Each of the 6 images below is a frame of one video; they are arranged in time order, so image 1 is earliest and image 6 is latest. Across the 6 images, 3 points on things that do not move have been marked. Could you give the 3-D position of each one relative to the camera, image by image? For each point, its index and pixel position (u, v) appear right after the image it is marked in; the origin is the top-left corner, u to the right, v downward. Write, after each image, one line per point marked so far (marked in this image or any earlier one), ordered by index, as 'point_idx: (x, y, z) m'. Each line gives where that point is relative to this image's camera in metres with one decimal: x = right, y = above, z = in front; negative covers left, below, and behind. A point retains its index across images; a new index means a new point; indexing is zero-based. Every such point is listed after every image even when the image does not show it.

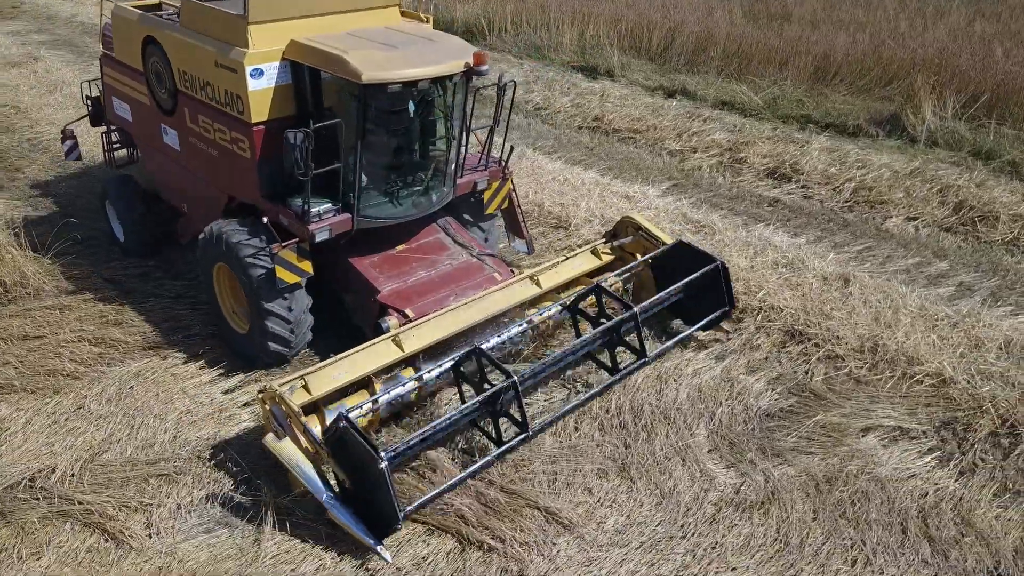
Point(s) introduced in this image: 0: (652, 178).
0: (+1.4, +1.1, +8.2) m
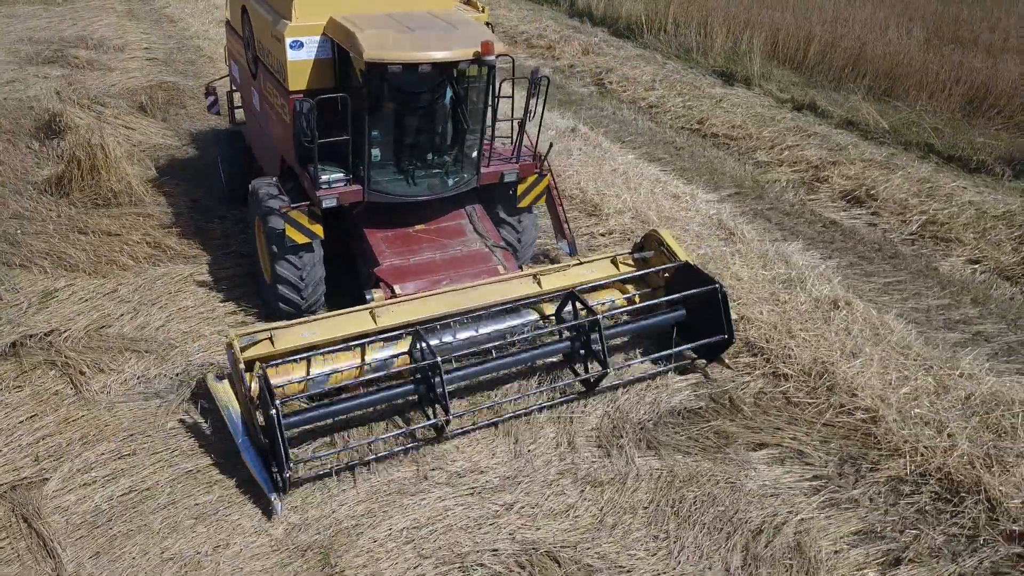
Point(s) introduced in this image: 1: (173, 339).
0: (+2.0, +1.0, +8.0) m
1: (-2.2, -0.3, +5.4) m
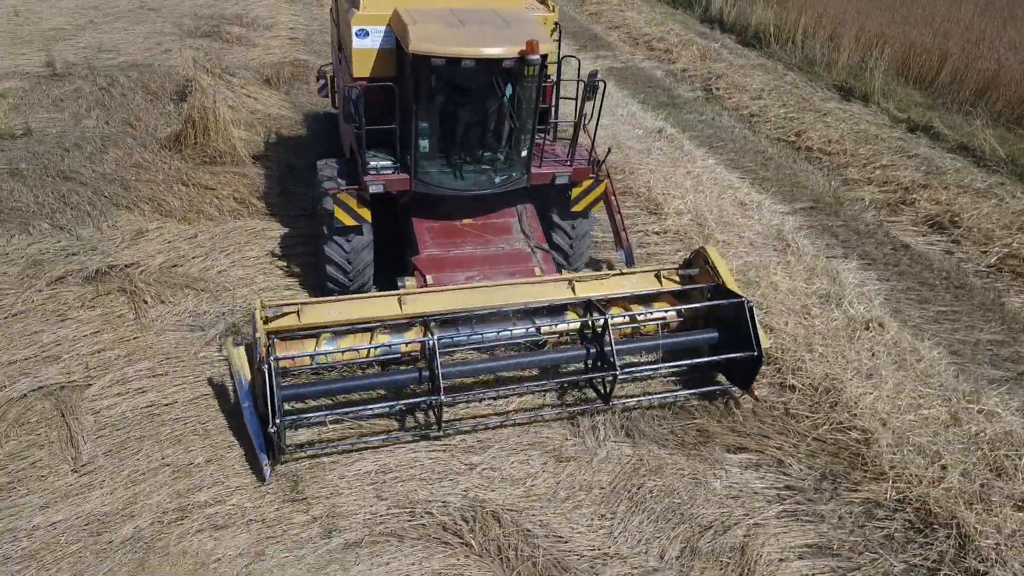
0: (+2.7, +0.9, +7.9) m
1: (-2.0, 0.0, +6.0) m
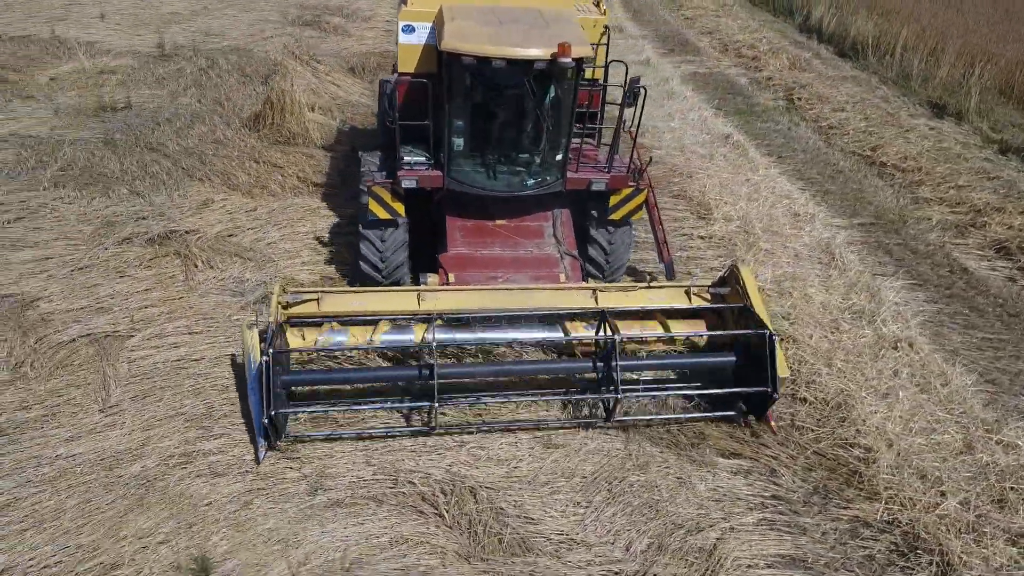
0: (+3.2, +0.7, +7.6) m
1: (-1.8, +0.3, +6.3) m
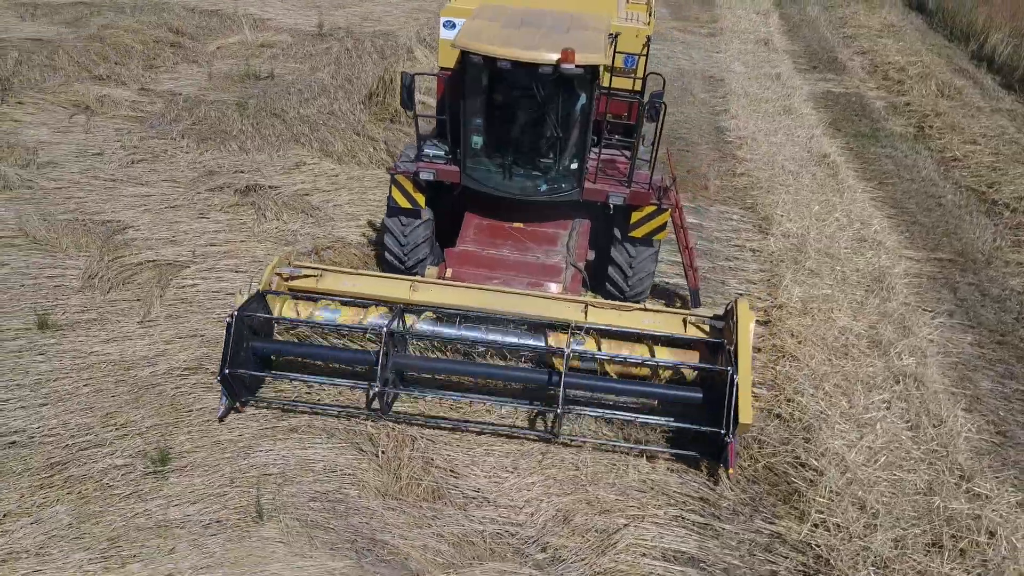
0: (+3.7, +0.4, +7.1) m
1: (-1.5, +0.6, +6.9) m
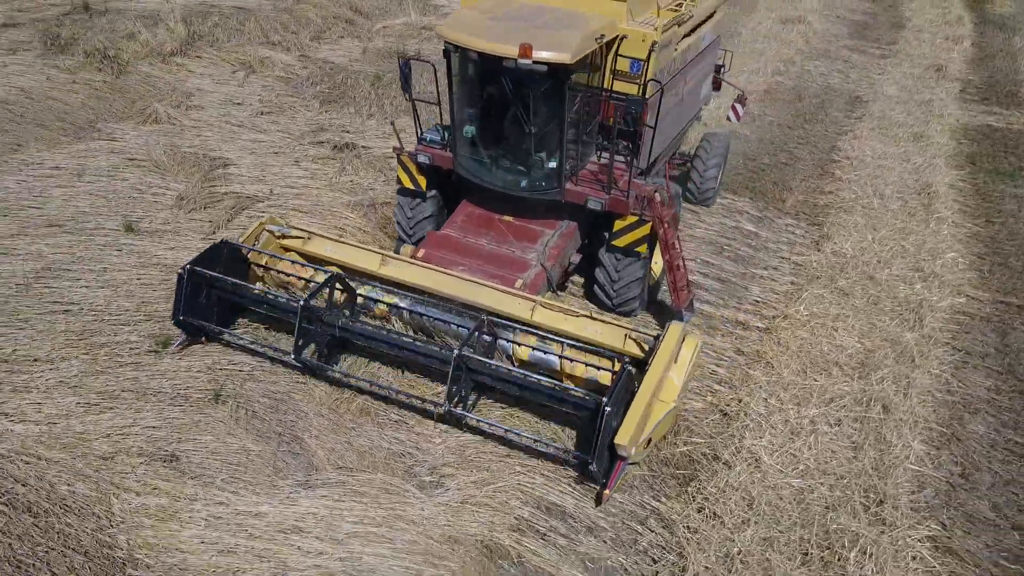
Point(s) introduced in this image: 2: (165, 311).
0: (+4.0, 0.0, +6.6) m
1: (-1.0, +1.0, +7.6) m
2: (-2.3, -0.2, +5.4) m
